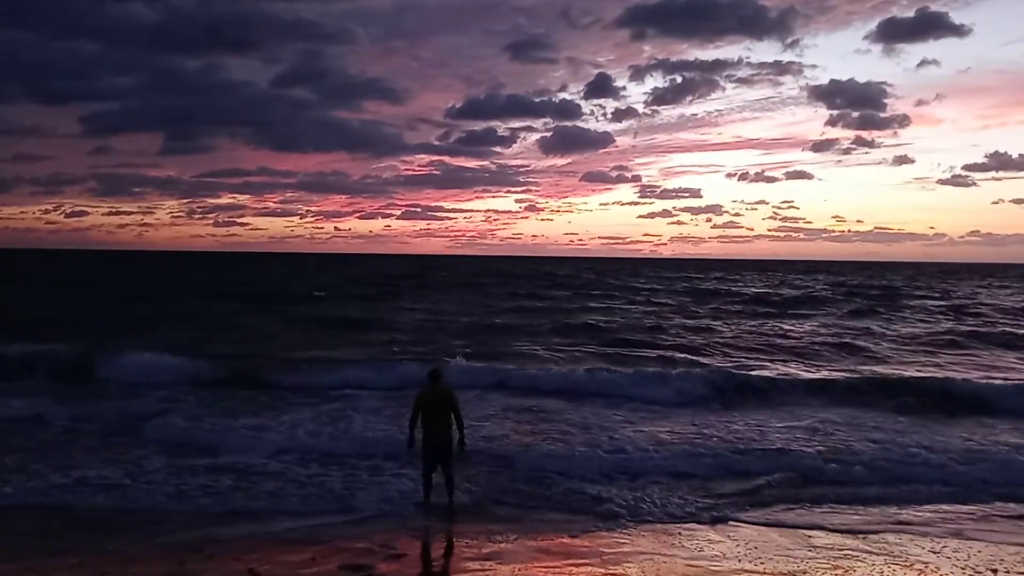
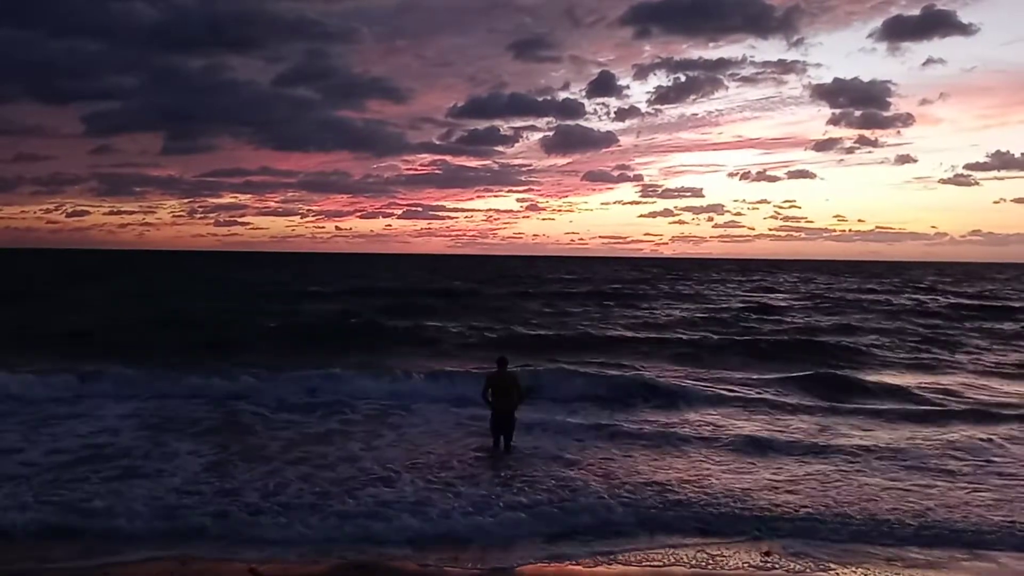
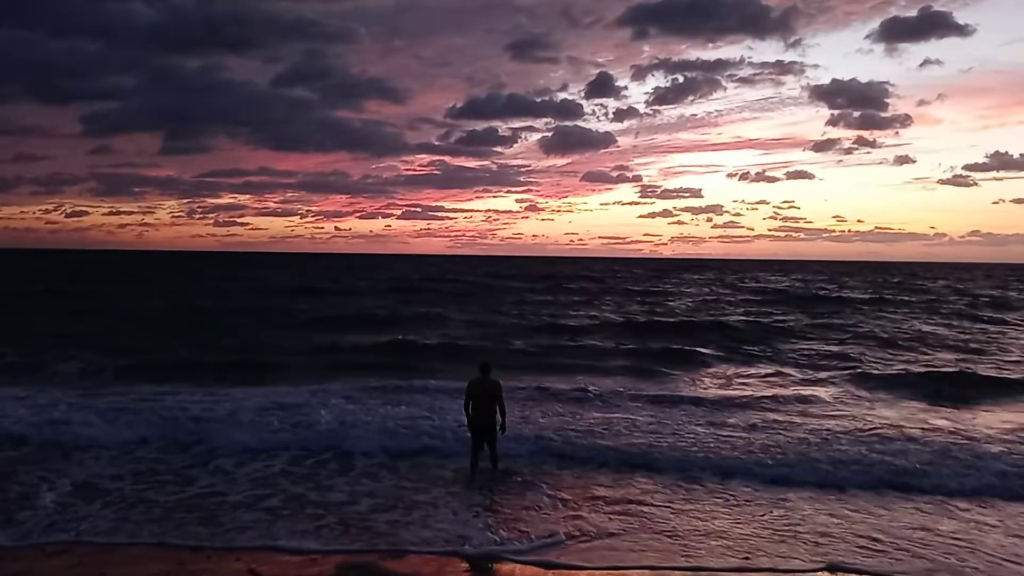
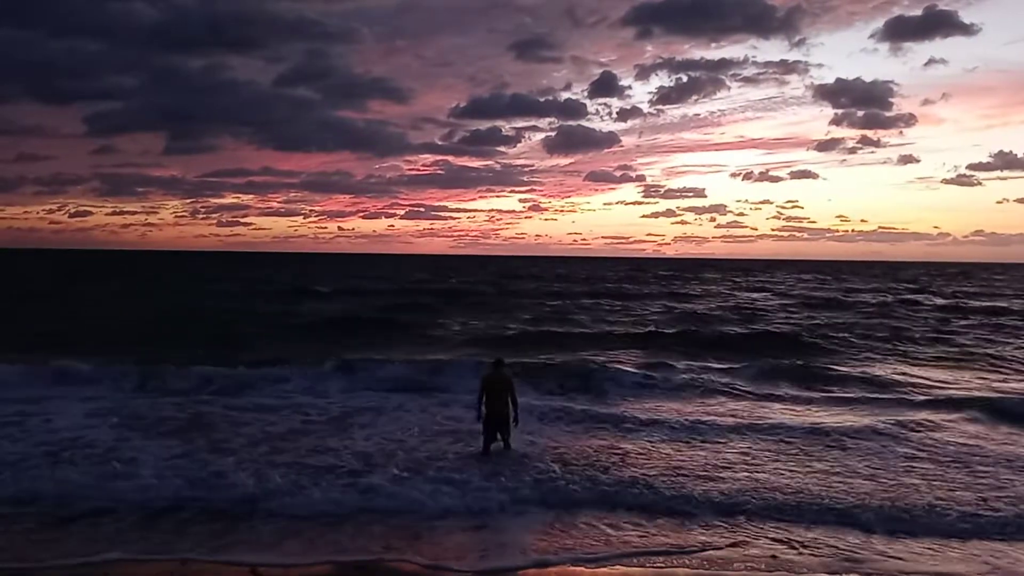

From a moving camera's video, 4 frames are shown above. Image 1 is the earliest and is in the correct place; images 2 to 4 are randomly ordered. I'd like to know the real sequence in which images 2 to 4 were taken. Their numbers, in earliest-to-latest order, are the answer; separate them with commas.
3, 4, 2
